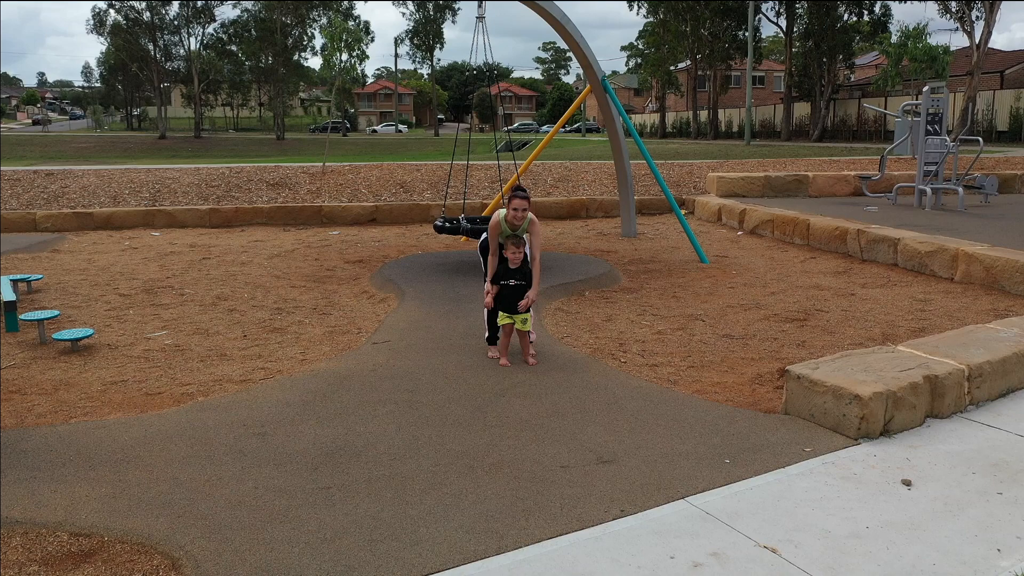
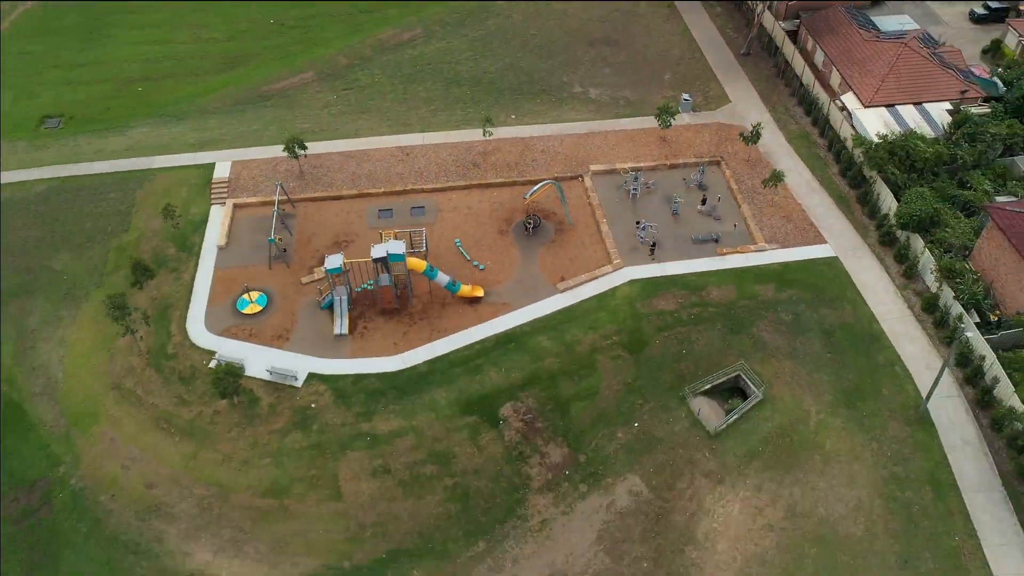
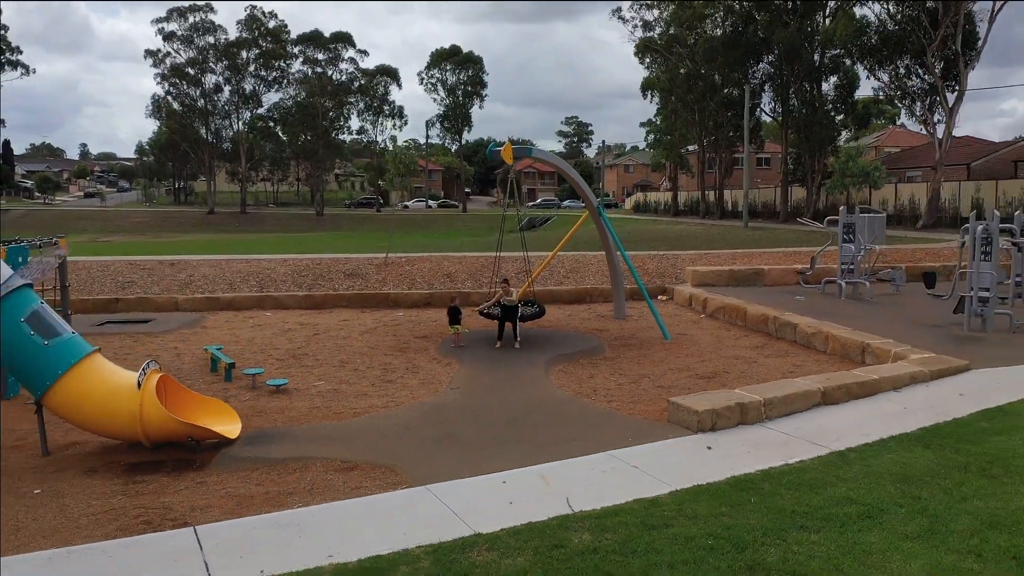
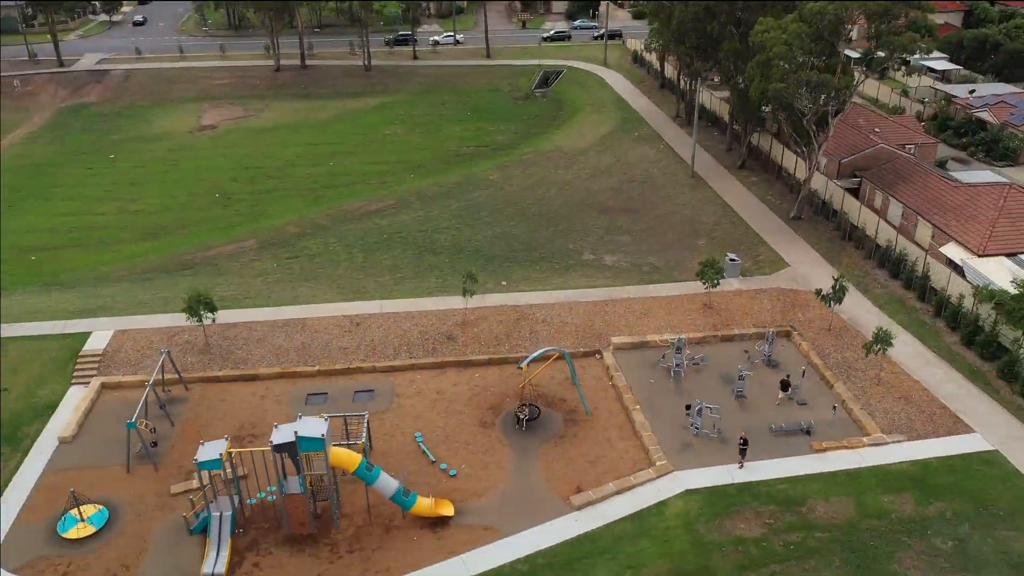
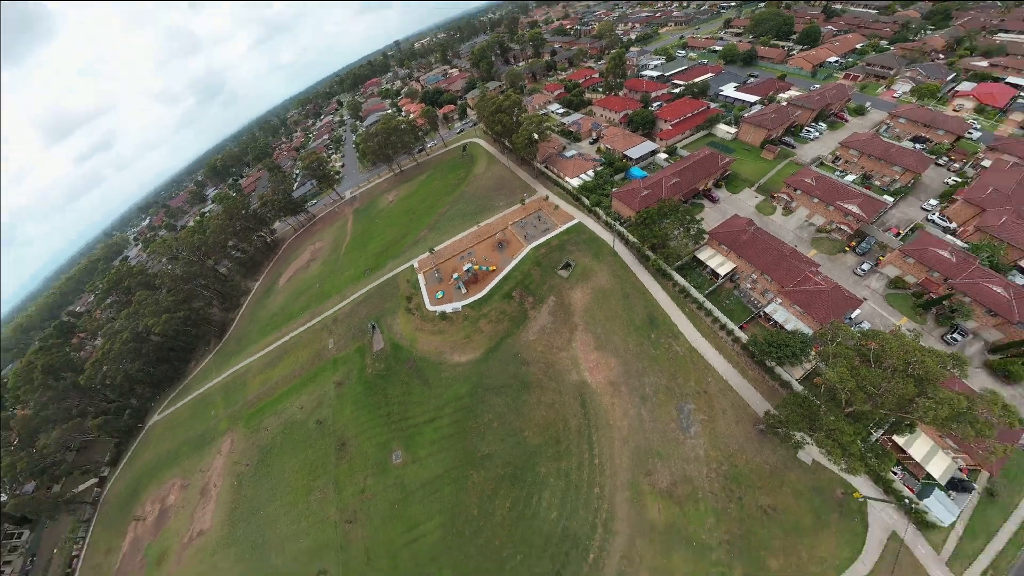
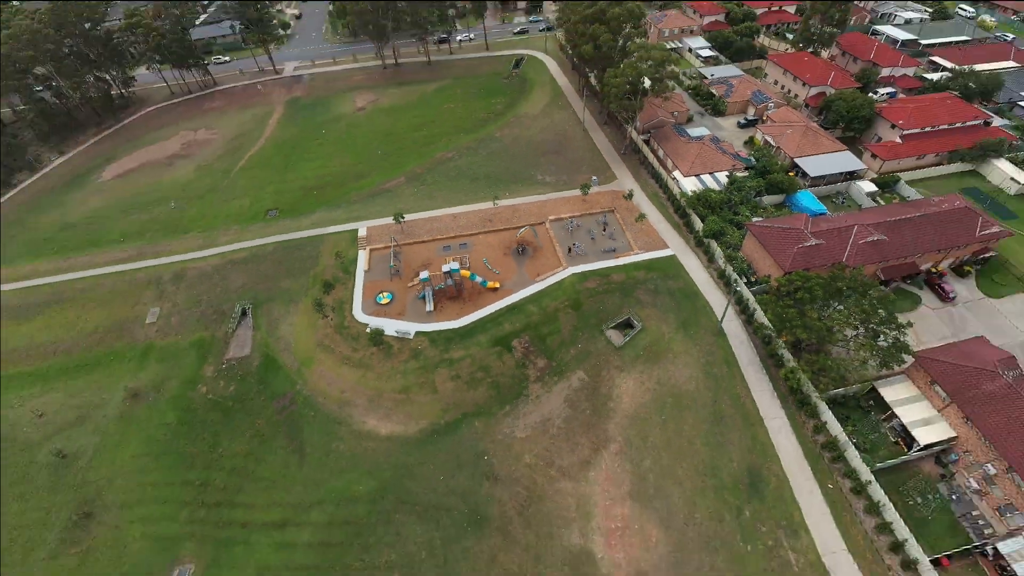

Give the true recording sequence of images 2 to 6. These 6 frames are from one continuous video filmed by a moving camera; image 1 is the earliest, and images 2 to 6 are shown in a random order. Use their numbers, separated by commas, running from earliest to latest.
3, 4, 2, 6, 5
